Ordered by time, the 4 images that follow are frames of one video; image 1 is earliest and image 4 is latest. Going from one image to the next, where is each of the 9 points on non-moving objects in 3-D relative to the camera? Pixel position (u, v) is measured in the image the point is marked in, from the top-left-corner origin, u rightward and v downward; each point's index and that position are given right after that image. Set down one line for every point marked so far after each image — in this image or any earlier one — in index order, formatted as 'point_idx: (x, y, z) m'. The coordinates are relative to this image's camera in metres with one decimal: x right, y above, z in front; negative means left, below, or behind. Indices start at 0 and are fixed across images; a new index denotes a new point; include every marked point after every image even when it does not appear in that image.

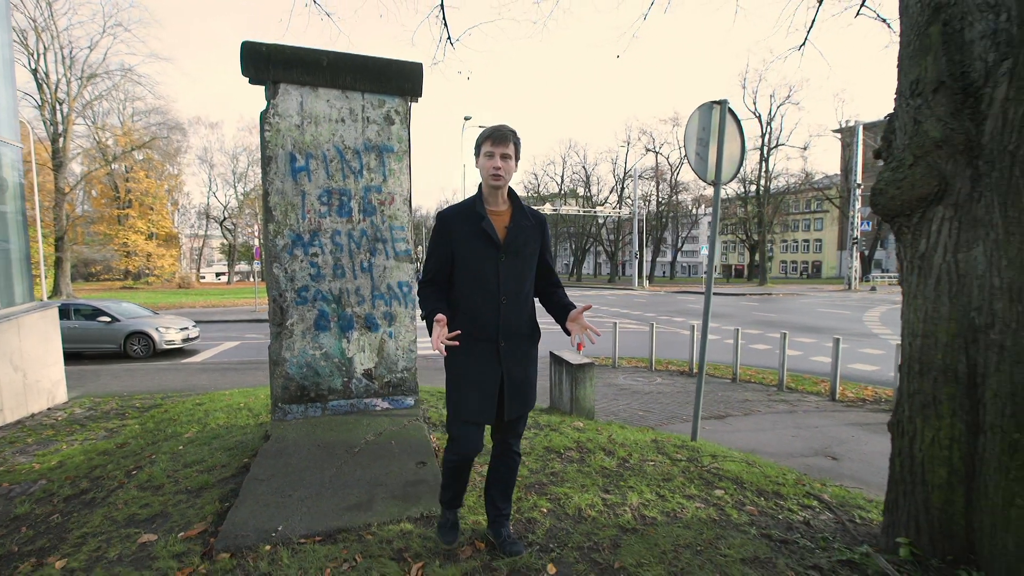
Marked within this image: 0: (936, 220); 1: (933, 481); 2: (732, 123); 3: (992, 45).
0: (+1.8, +0.3, +2.1) m
1: (+1.8, -0.8, +2.0) m
2: (+1.9, +1.4, +4.0) m
3: (+1.9, +1.0, +1.9) m
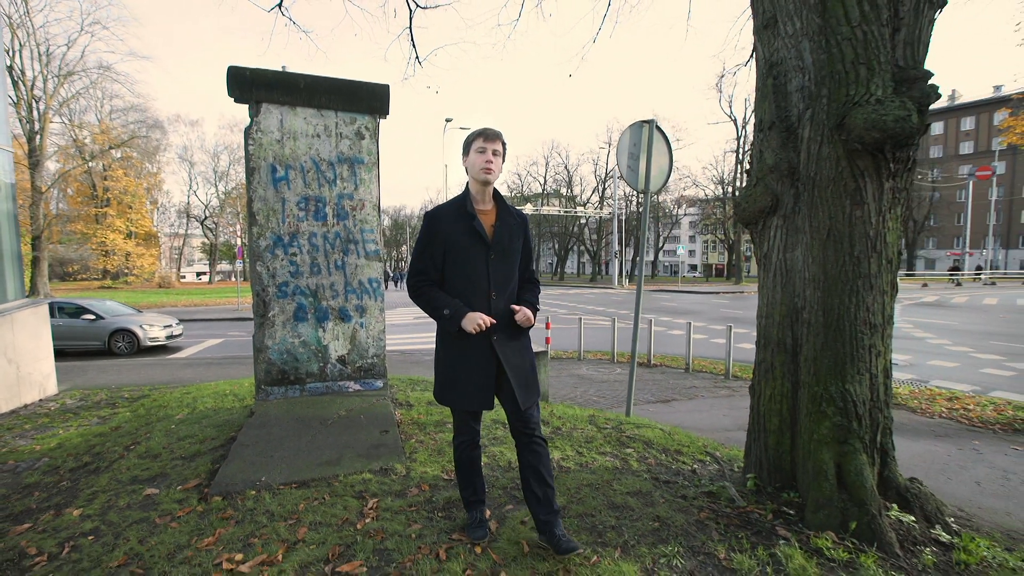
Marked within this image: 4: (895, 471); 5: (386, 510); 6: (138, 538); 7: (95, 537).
0: (+1.5, +0.3, +2.7) m
1: (+1.4, -0.8, +2.7) m
2: (+1.4, +1.5, +4.7) m
3: (+1.5, +1.0, +2.5) m
4: (+2.0, -1.0, +2.5) m
5: (-0.7, -1.2, +2.6) m
6: (-2.0, -1.3, +2.6) m
7: (-2.3, -1.4, +2.7) m
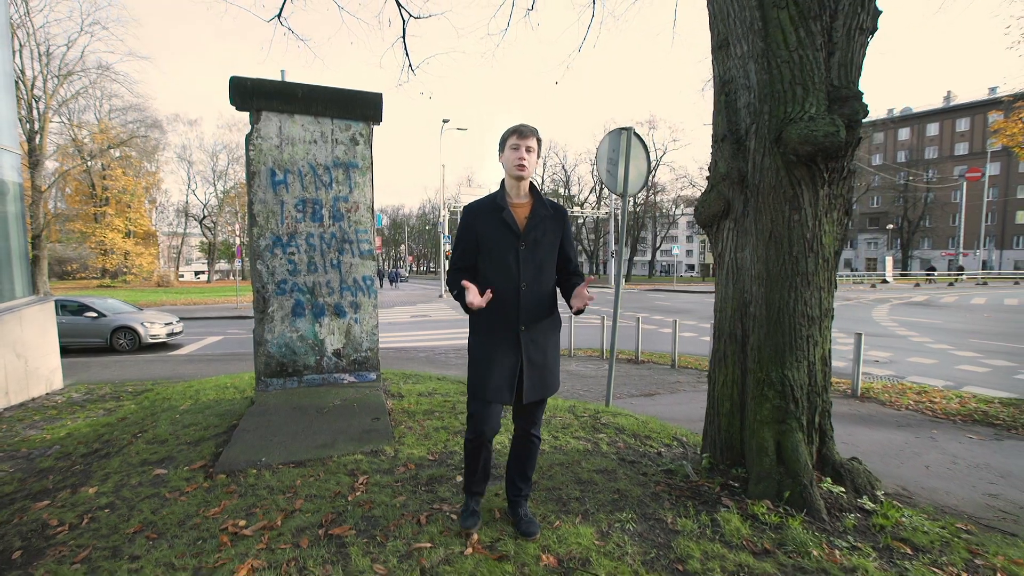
0: (+1.3, +0.4, +3.0) m
1: (+1.3, -0.8, +3.0) m
2: (+1.3, +1.5, +5.0) m
3: (+1.4, +1.0, +2.8) m
4: (+1.9, -0.9, +2.8) m
5: (-0.8, -1.2, +2.9) m
6: (-2.2, -1.3, +2.9) m
7: (-2.5, -1.4, +3.0) m
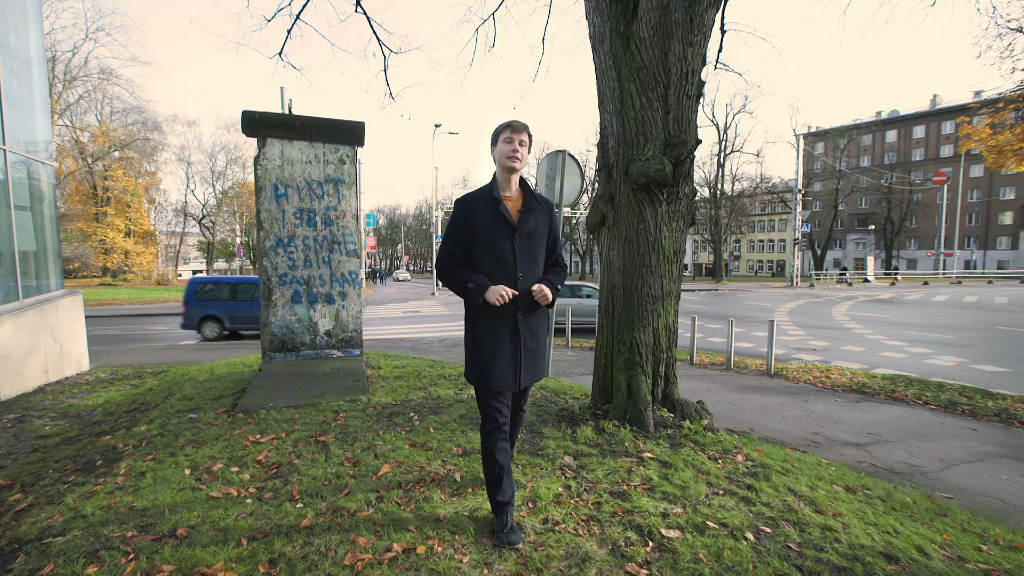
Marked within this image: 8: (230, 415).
0: (+0.8, +0.5, +4.1) m
1: (+0.8, -0.7, +4.1) m
2: (+0.8, +1.6, +6.1) m
3: (+0.9, +1.1, +4.0) m
4: (+1.3, -0.8, +4.0) m
5: (-1.4, -1.1, +4.1) m
6: (-2.7, -1.2, +4.0) m
7: (-3.0, -1.3, +4.1) m
8: (-2.6, -1.2, +4.4) m
